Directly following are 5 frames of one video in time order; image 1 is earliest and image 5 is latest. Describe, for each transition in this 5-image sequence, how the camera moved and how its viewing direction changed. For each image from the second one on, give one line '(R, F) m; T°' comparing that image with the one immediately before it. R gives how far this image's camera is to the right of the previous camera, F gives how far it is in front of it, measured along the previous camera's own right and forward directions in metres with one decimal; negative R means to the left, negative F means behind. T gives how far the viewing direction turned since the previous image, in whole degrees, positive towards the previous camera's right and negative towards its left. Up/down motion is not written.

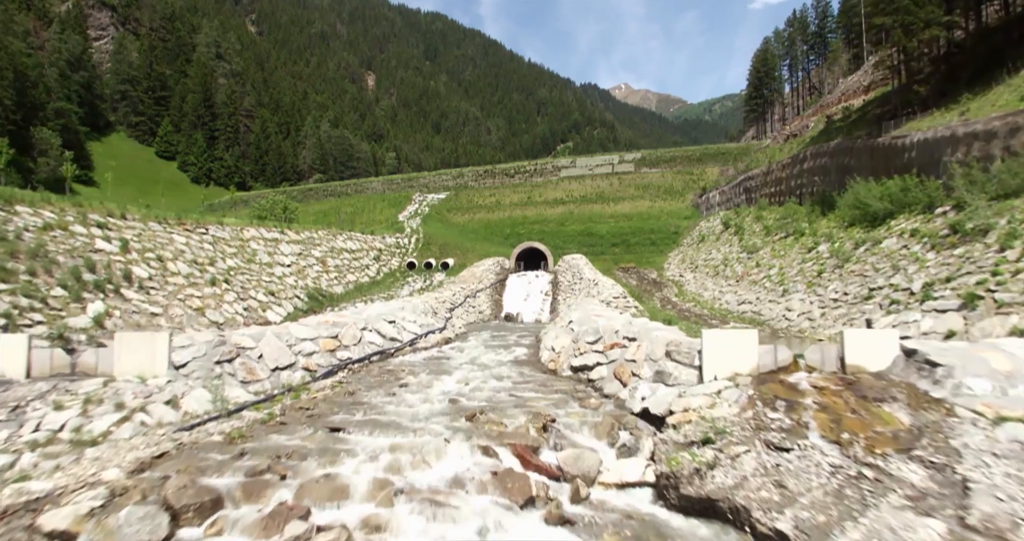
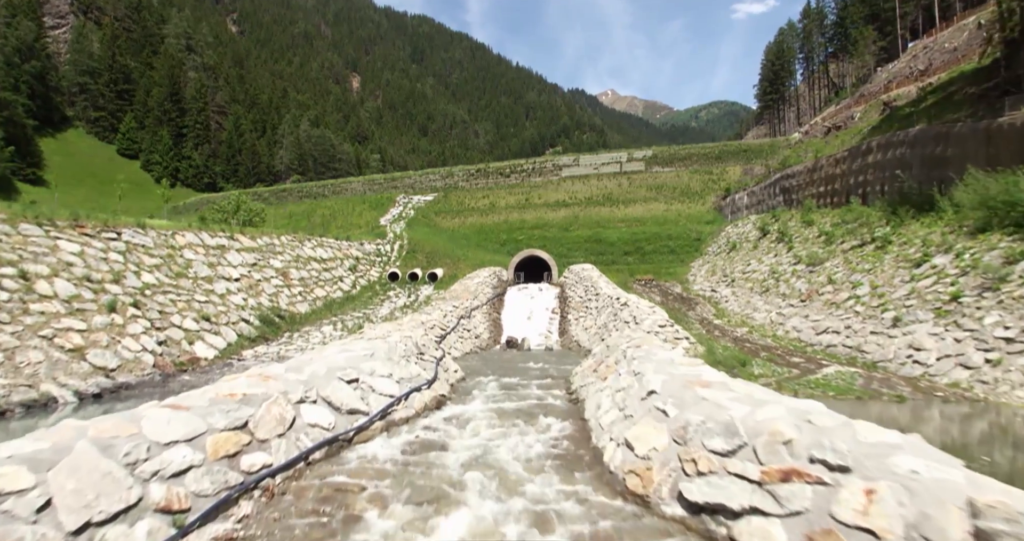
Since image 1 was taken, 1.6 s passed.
(-0.5, +3.1) m; +2°
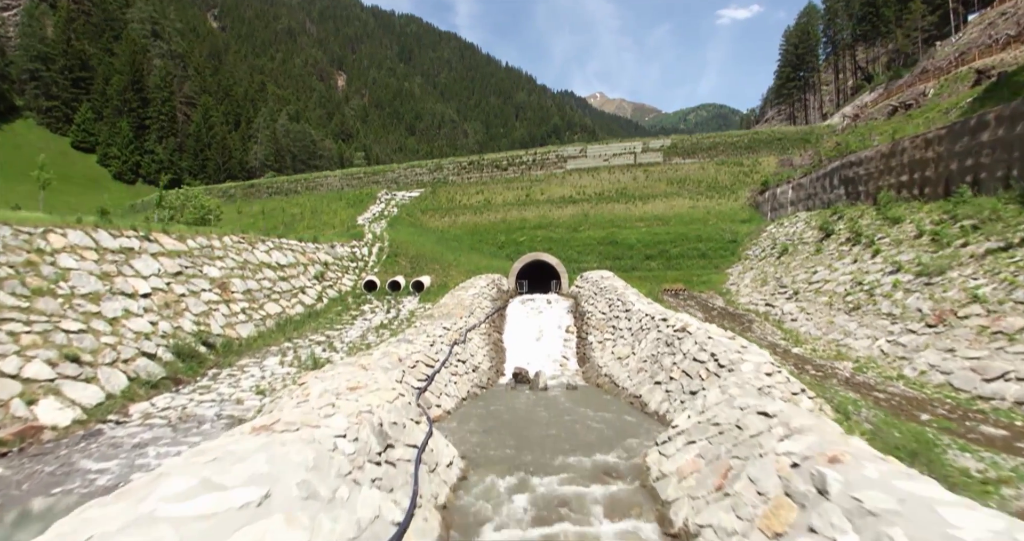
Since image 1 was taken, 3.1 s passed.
(-0.5, +3.3) m; +1°
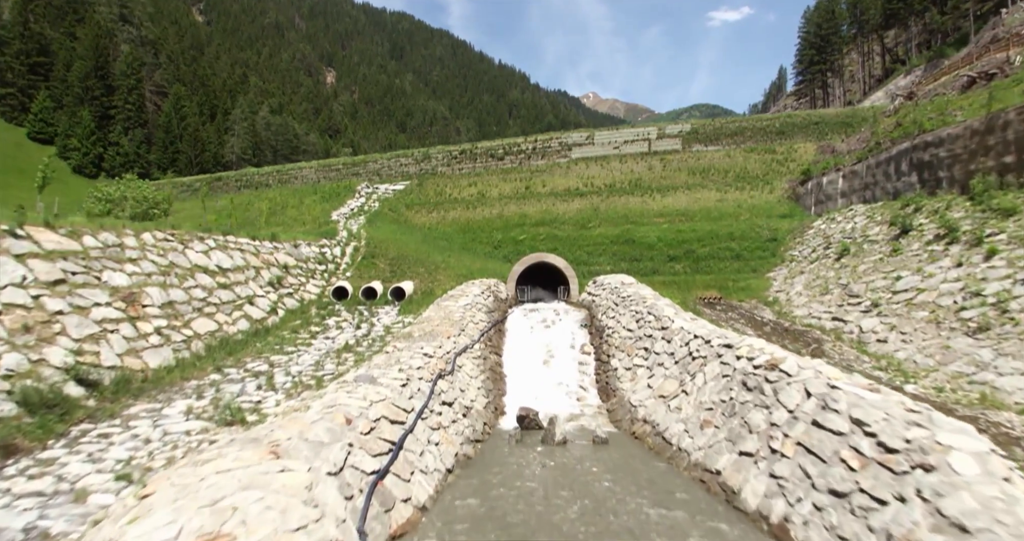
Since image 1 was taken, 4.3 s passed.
(-0.2, +2.8) m; +1°
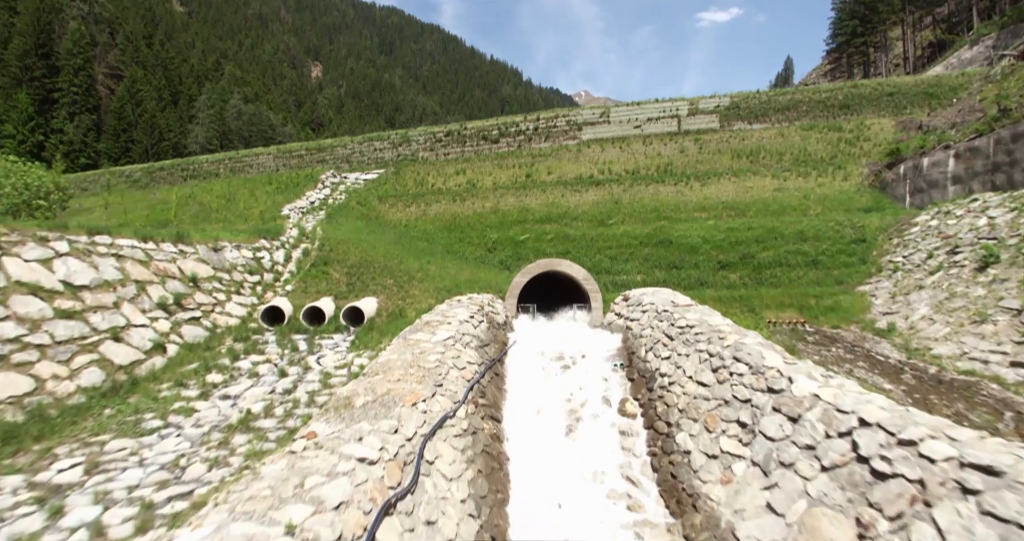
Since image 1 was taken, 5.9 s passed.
(-0.2, +3.8) m; +1°
